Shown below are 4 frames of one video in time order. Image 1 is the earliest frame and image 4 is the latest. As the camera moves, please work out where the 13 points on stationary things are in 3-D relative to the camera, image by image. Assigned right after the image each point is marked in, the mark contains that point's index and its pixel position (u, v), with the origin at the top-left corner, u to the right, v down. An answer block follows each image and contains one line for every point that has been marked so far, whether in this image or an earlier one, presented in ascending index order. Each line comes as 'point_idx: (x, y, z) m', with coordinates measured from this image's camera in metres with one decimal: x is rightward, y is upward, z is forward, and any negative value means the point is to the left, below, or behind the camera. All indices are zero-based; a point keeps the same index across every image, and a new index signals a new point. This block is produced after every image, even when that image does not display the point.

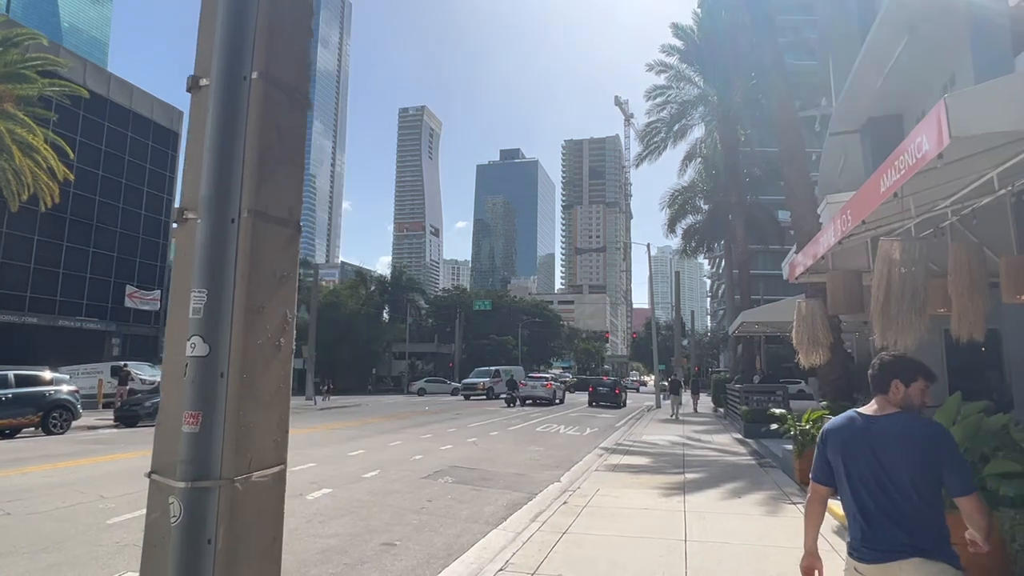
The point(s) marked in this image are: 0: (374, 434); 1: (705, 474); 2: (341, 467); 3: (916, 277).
0: (-3.3, -3.5, +17.4) m
1: (+3.1, -3.0, +11.7) m
2: (-2.7, -2.8, +11.5) m
3: (+3.2, +0.1, +5.7) m
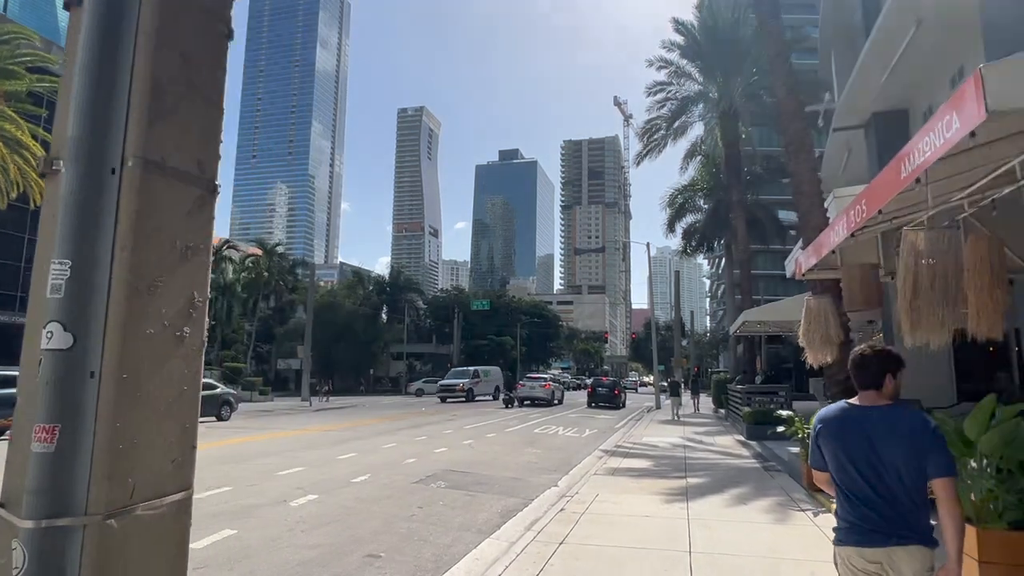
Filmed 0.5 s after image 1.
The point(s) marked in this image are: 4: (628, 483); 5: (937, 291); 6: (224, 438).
0: (-3.4, -3.5, +17.0) m
1: (+3.1, -3.0, +11.3) m
2: (-2.8, -2.8, +11.1) m
3: (+3.1, +0.1, +5.2) m
4: (+1.7, -2.9, +10.8) m
5: (+3.1, 0.0, +5.2) m
6: (-6.4, -3.4, +16.2) m
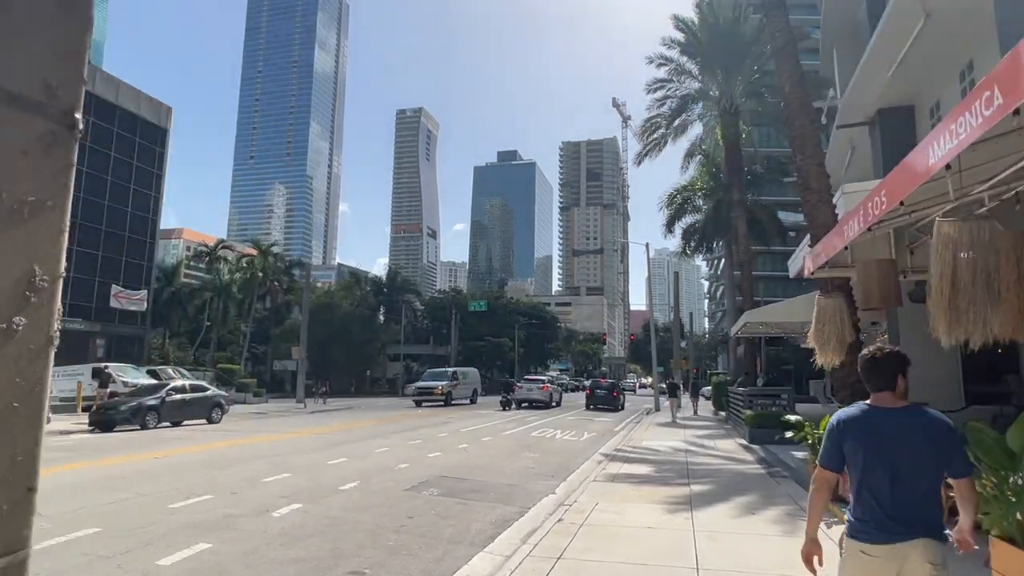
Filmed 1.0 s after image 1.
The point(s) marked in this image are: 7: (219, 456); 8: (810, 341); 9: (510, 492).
0: (-3.5, -3.4, +16.5) m
1: (+3.0, -2.9, +10.9) m
2: (-2.8, -2.8, +10.6) m
3: (+3.1, +0.2, +4.8) m
4: (+1.7, -2.9, +10.3) m
5: (+3.1, 0.0, +4.8) m
6: (-6.5, -3.3, +15.7) m
7: (-4.9, -2.8, +12.2) m
8: (+3.8, -0.6, +9.1) m
9: (0.0, -3.0, +10.7) m
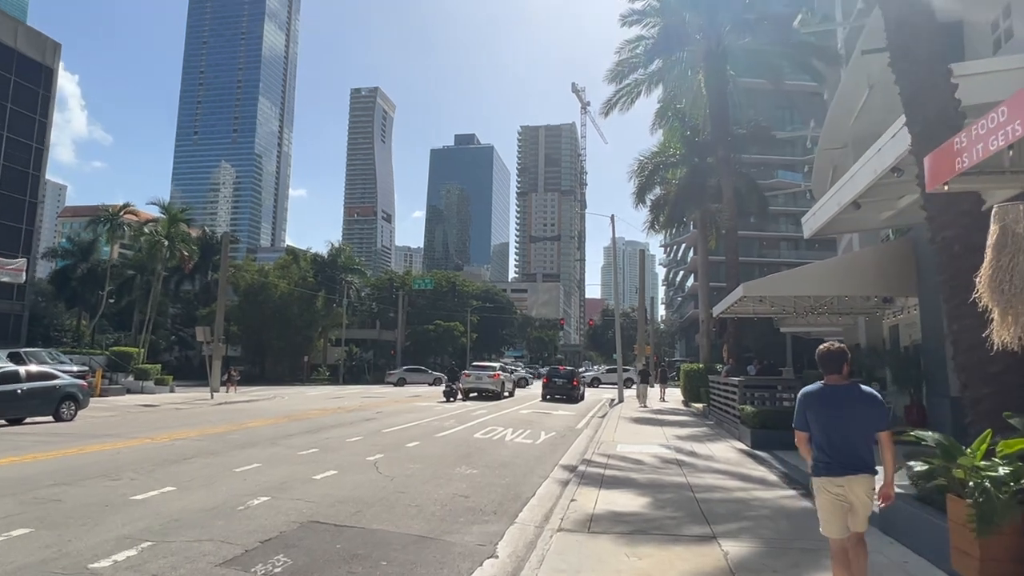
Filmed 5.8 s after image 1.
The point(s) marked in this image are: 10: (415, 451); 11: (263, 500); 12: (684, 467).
0: (-4.6, -2.6, +11.9) m
1: (+2.2, -2.3, +6.6) m
2: (-3.6, -2.1, +6.0) m
3: (+2.7, +0.7, +0.5) m
4: (+0.9, -2.2, +6.0) m
5: (+2.7, +0.5, +0.5) m
6: (-7.5, -2.5, +10.9) m
7: (-5.8, -2.1, +7.5) m
8: (+3.1, 0.0, +4.9) m
9: (-0.8, -2.3, +6.3) m
10: (-1.7, -2.8, +12.6) m
11: (-2.8, -2.3, +8.1) m
12: (+2.7, -2.9, +11.5) m
